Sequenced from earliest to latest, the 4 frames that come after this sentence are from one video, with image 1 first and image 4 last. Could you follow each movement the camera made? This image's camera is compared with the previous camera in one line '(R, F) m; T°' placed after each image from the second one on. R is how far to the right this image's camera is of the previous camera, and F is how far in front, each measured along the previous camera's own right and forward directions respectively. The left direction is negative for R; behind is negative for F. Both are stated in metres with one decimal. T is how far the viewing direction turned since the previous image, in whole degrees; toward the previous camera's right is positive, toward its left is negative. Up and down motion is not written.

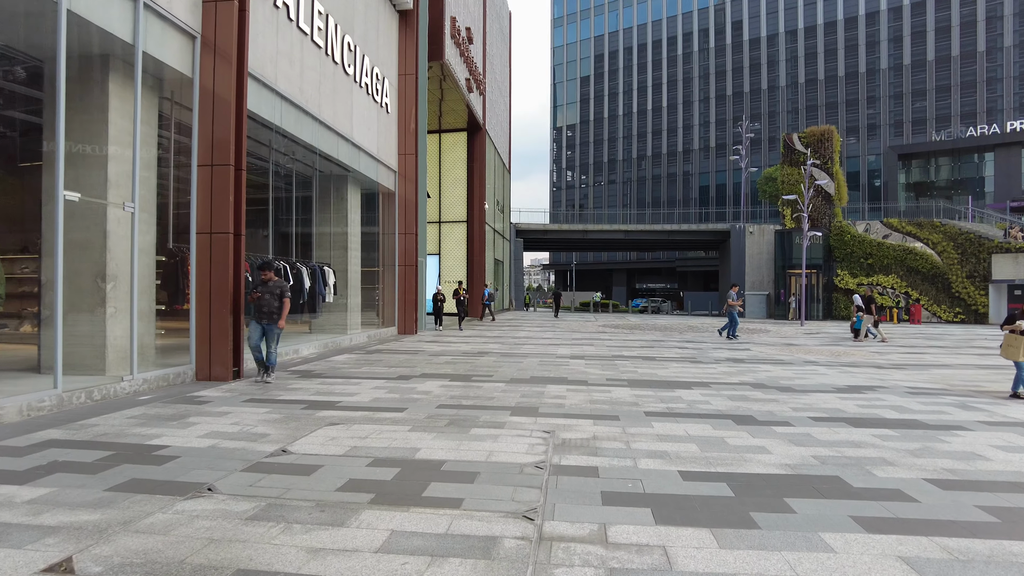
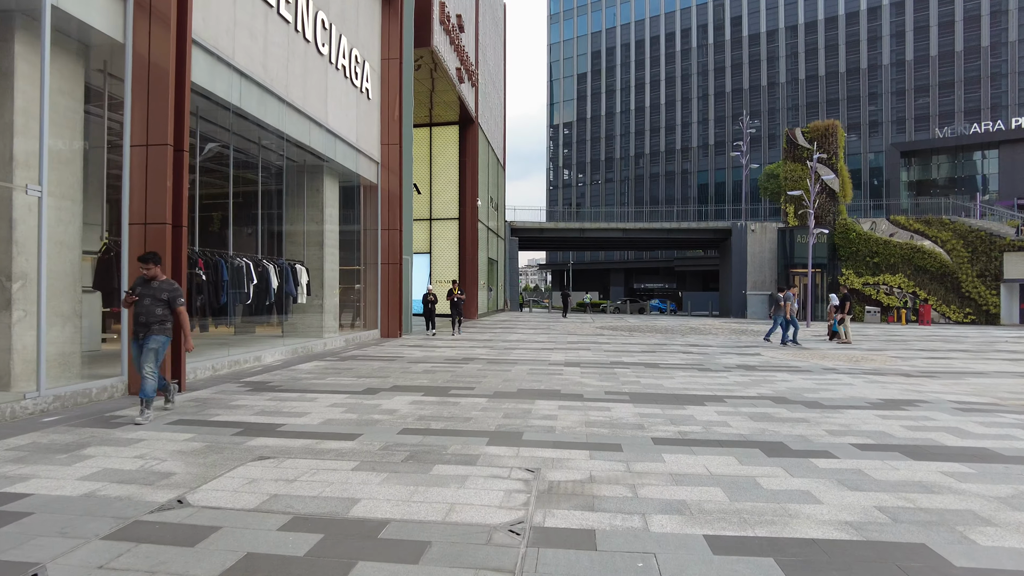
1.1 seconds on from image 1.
(+0.2, +1.2) m; 0°
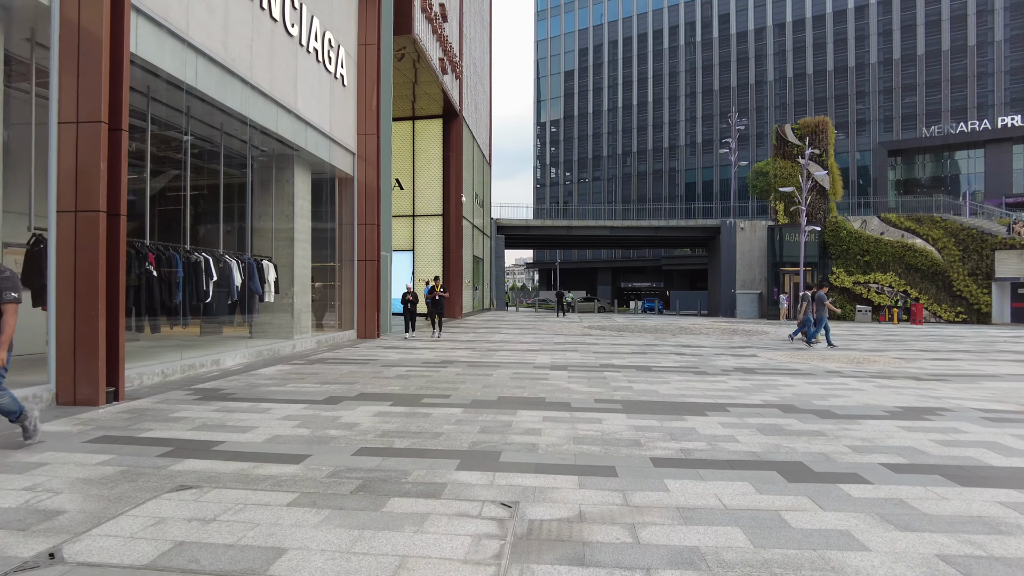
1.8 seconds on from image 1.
(+0.1, +0.8) m; +1°
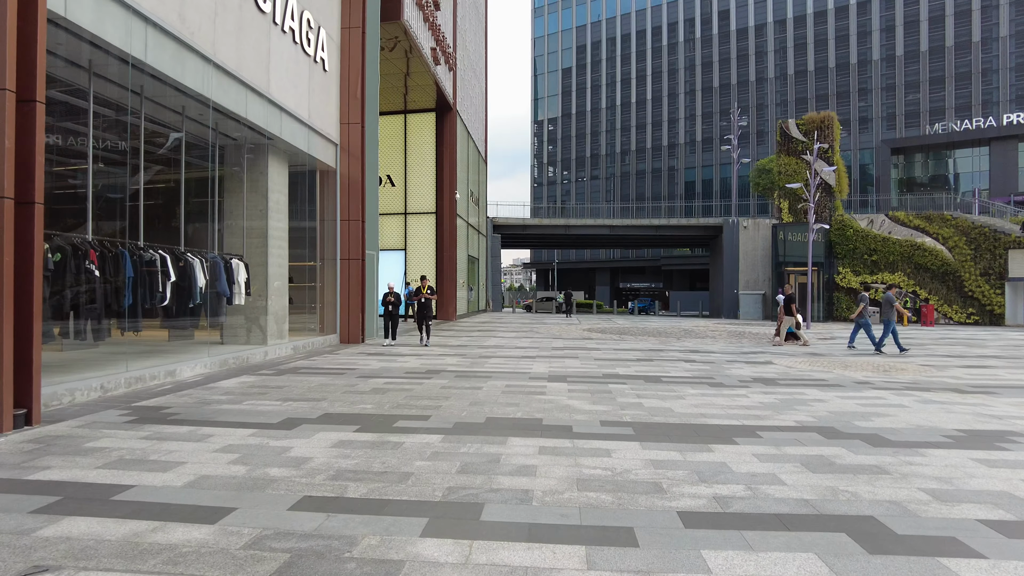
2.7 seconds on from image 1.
(+0.1, +1.1) m; 0°
